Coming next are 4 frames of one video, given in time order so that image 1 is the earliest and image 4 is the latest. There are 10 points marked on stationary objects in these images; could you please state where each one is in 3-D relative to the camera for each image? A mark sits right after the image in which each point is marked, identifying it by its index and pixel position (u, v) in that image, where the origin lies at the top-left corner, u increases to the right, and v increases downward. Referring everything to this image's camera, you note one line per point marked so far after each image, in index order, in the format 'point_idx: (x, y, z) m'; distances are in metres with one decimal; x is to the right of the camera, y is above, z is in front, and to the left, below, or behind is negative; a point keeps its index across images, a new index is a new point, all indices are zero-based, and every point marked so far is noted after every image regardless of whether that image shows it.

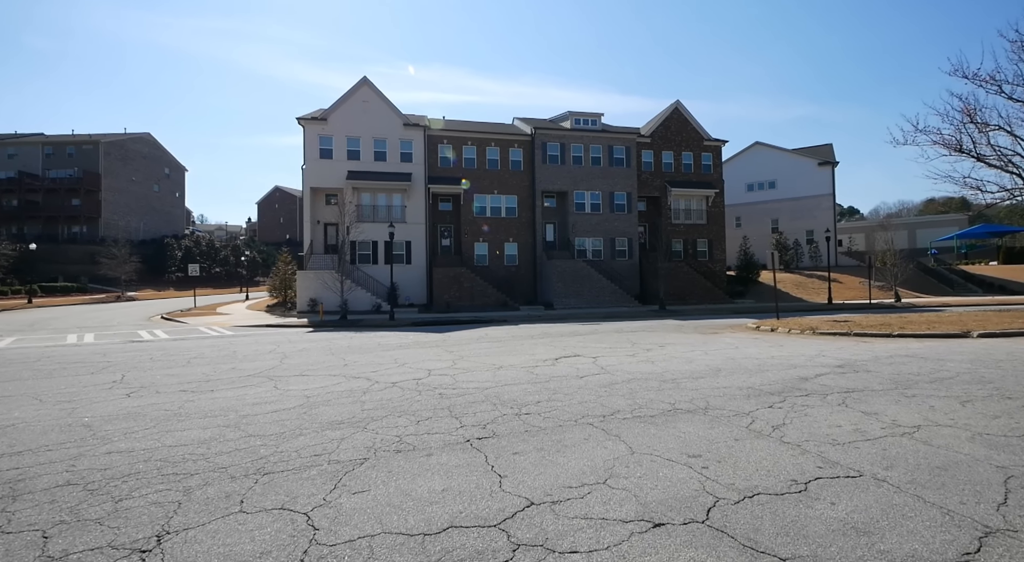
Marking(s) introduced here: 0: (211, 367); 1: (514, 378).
0: (-6.0, -1.7, +11.5) m
1: (0.0, -1.5, +9.1) m
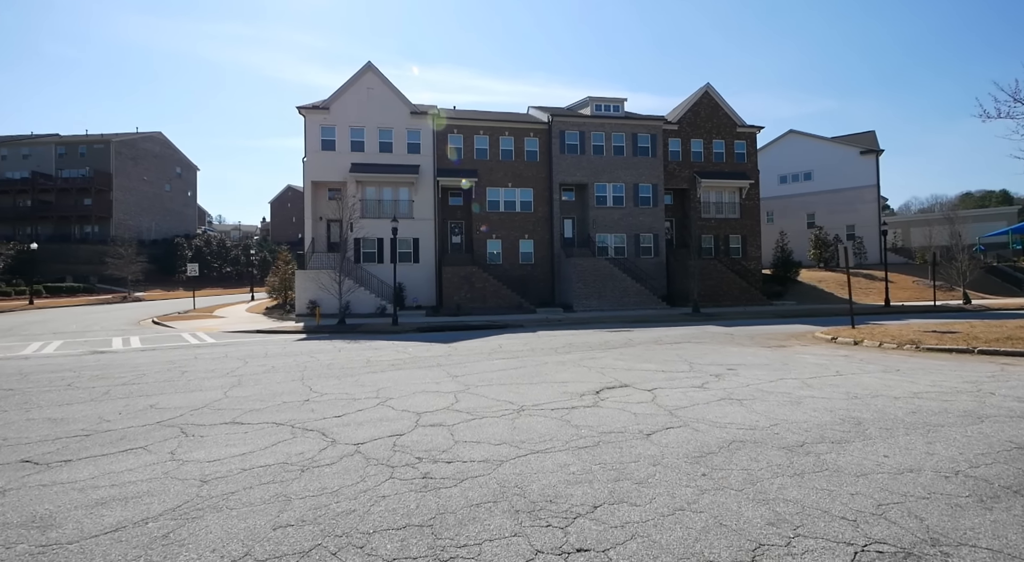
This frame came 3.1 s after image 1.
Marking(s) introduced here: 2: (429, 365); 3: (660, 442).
0: (-5.6, -1.8, +8.5) m
1: (+0.3, -1.6, +5.9) m
2: (-1.8, -1.8, +12.5) m
3: (+1.4, -1.5, +5.6) m
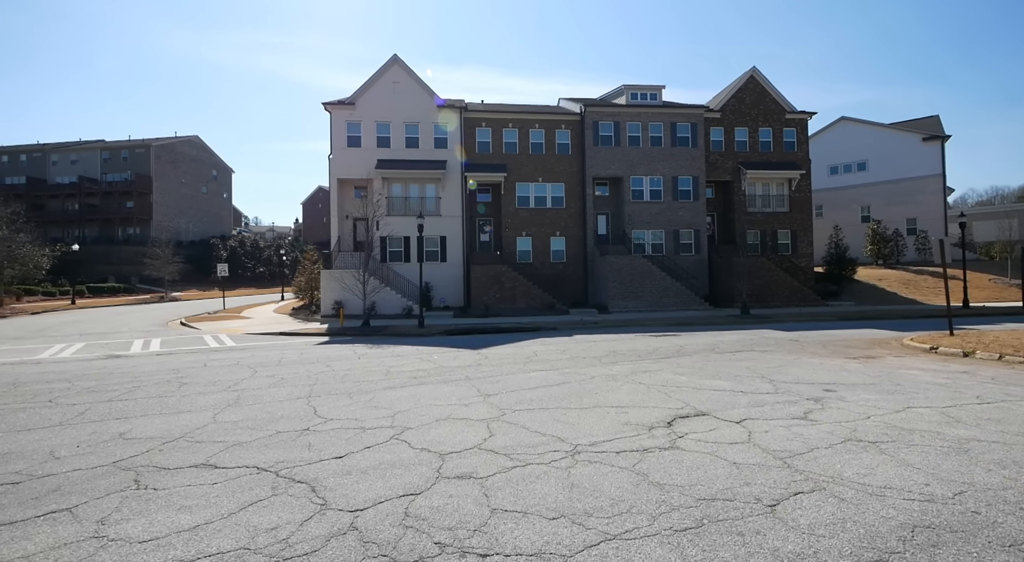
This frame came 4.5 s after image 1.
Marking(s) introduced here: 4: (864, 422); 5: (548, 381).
0: (-5.0, -1.8, +7.0) m
1: (+0.7, -1.6, +4.2) m
2: (-1.0, -1.8, +10.8) m
3: (+1.9, -1.5, +3.7) m
4: (+3.9, -1.5, +6.4) m
5: (+0.6, -1.8, +10.2) m
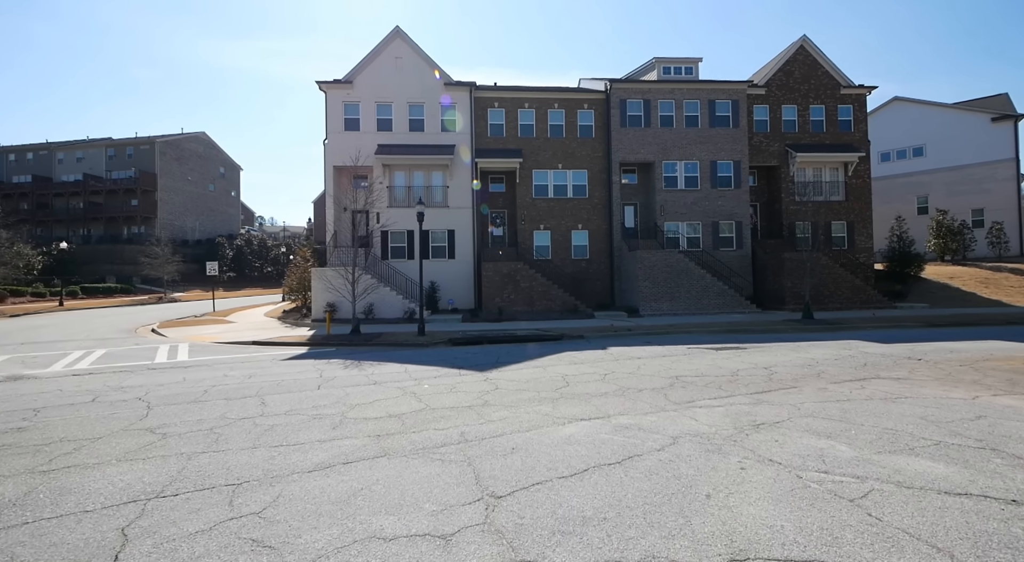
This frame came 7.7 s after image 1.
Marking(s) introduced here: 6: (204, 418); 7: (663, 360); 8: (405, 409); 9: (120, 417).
0: (-4.9, -1.8, +2.7) m
1: (+0.9, -1.6, -0.3) m
2: (-0.7, -1.8, +6.4) m
3: (+2.0, -1.5, -0.7) m
4: (+4.1, -1.5, +2.0) m
5: (+0.9, -1.7, +5.8) m
6: (-4.3, -1.9, +8.1) m
7: (+3.3, -1.7, +13.0) m
8: (-1.6, -1.8, +8.4) m
9: (-5.7, -2.0, +8.4) m
